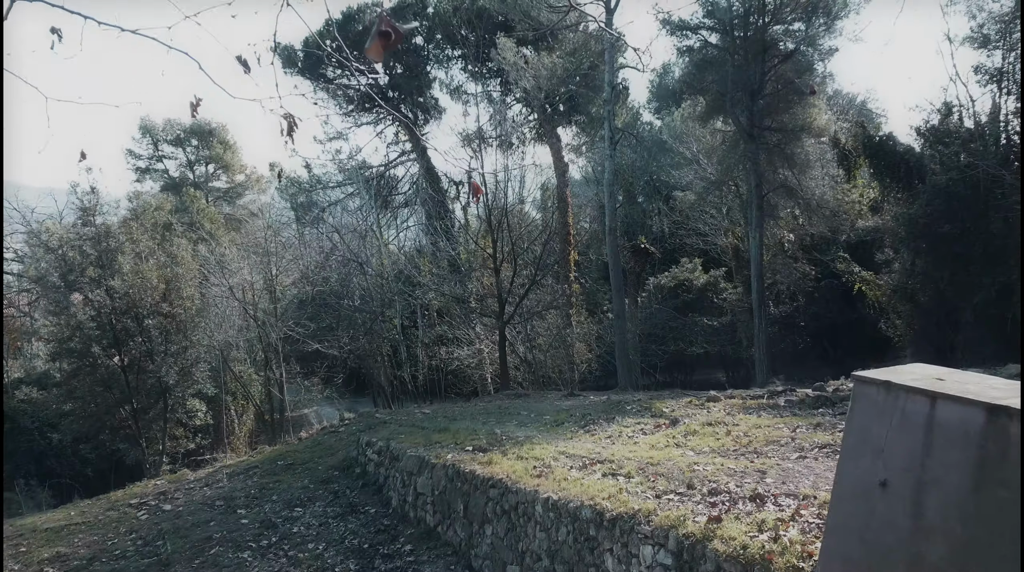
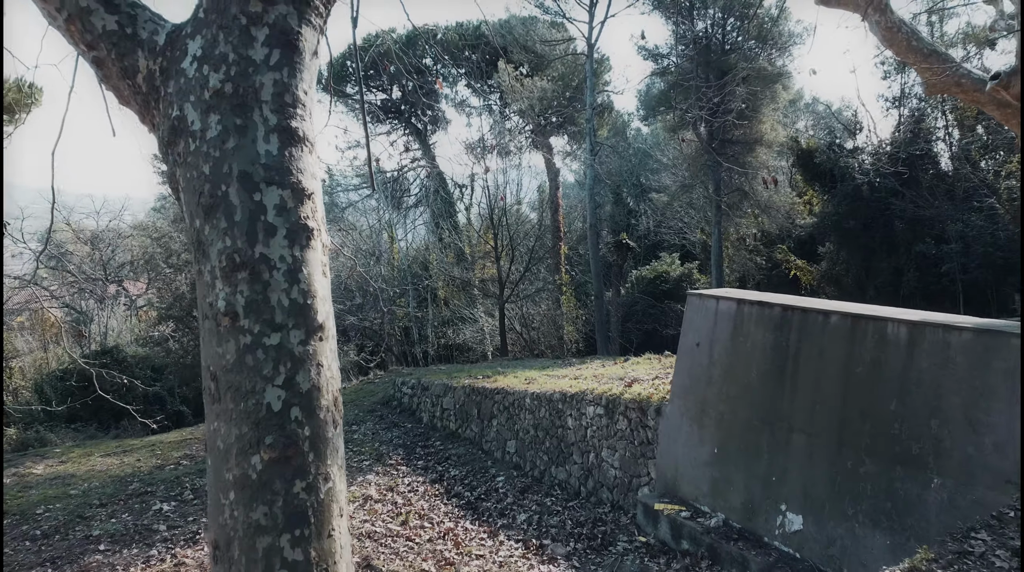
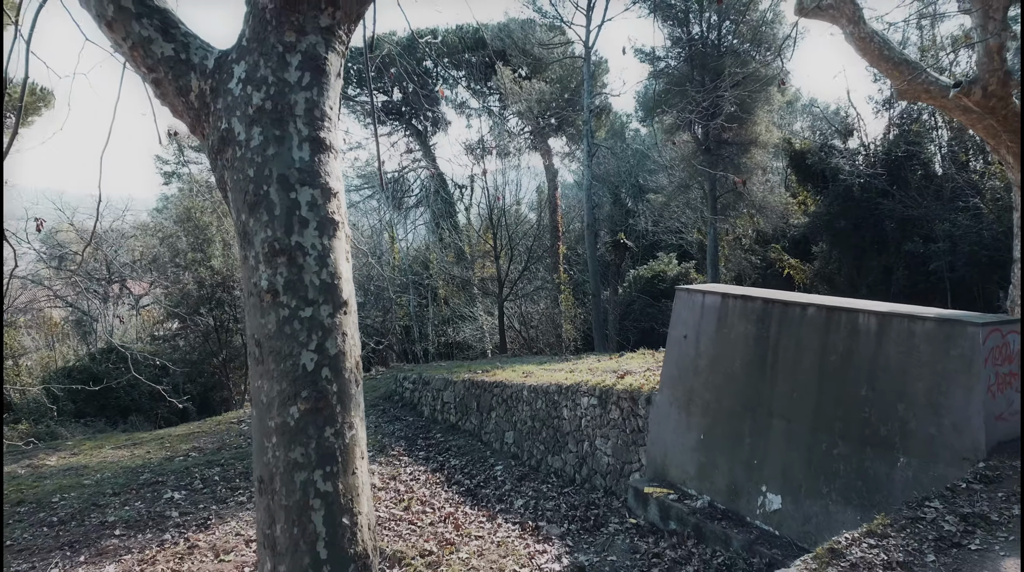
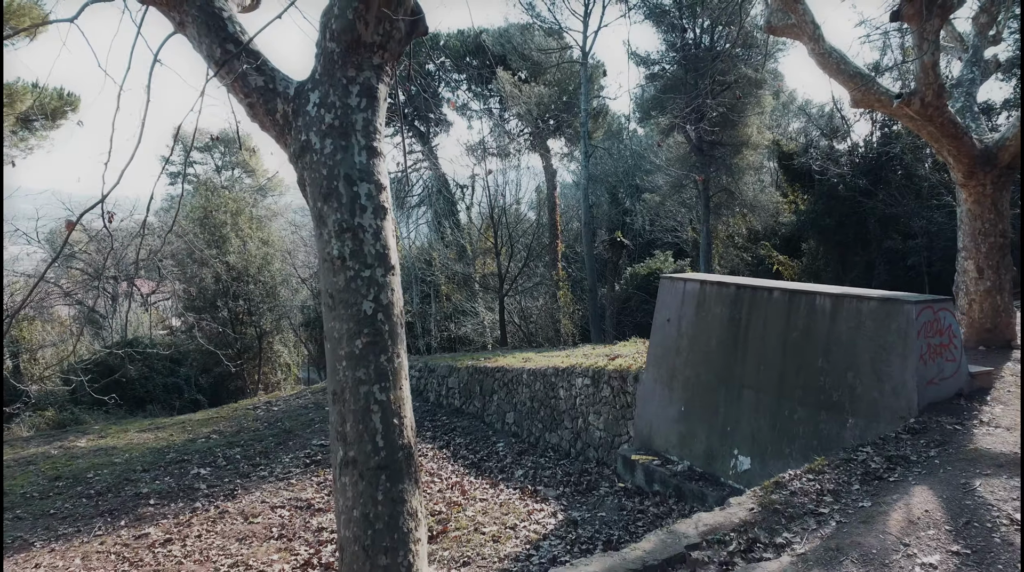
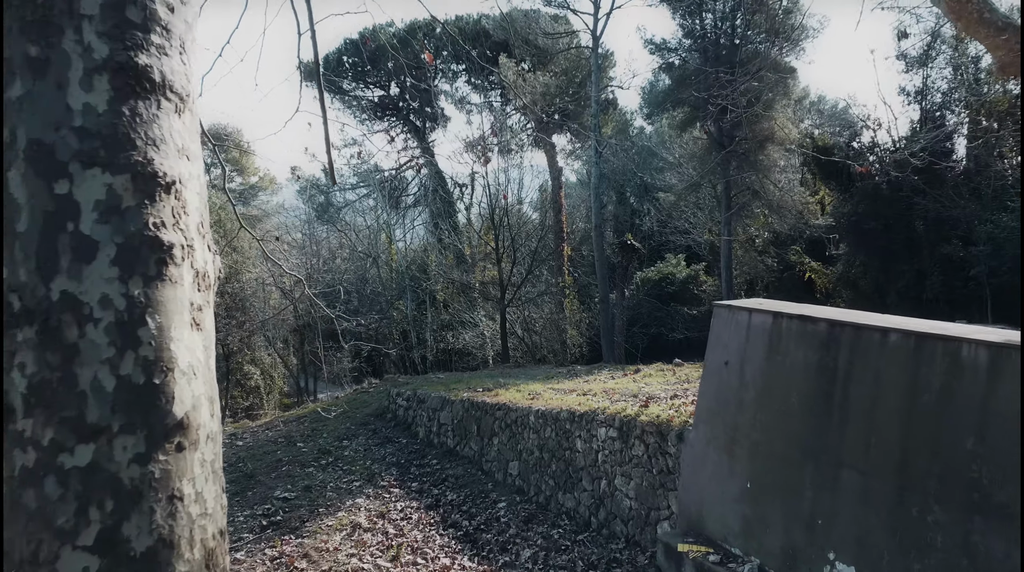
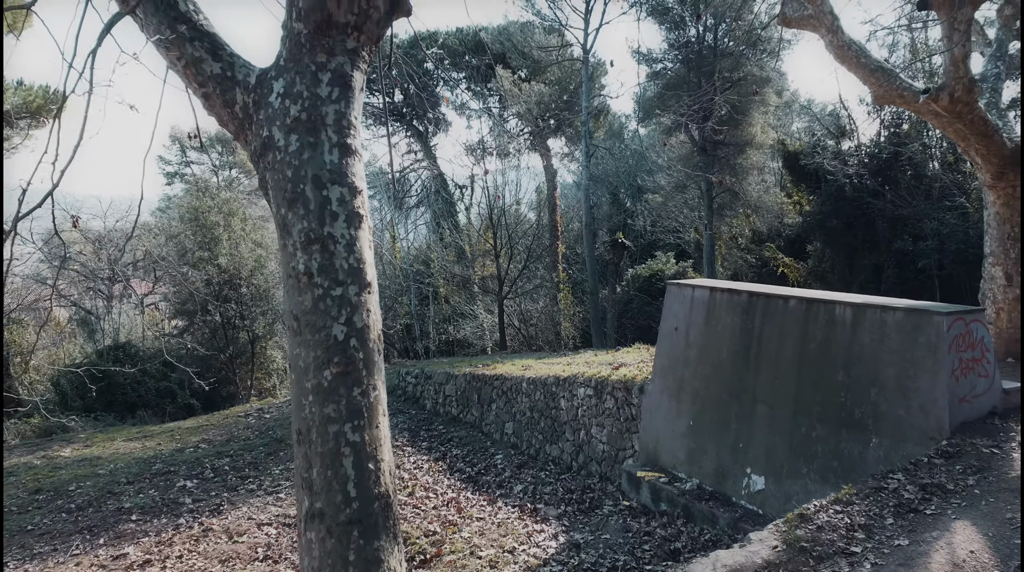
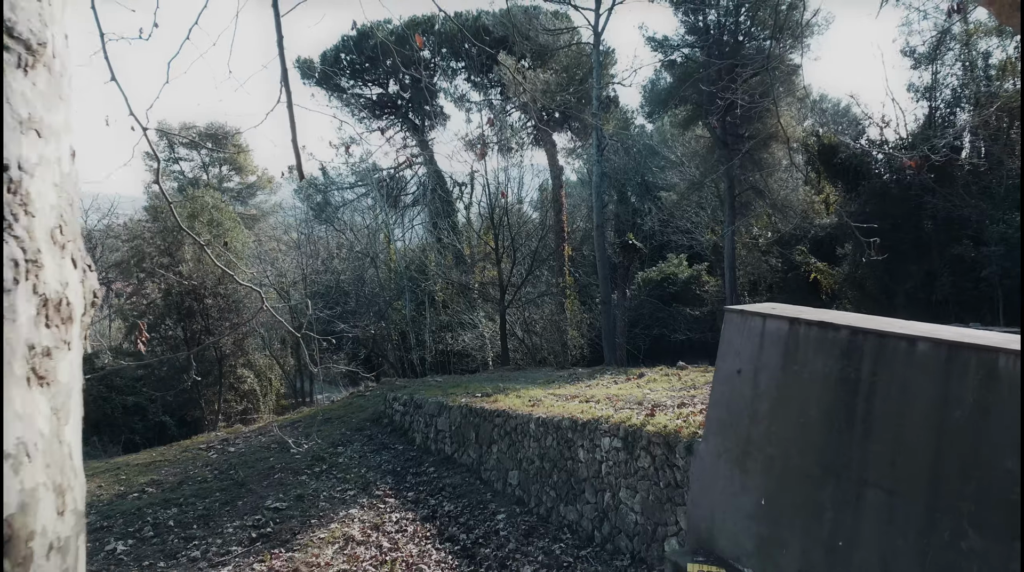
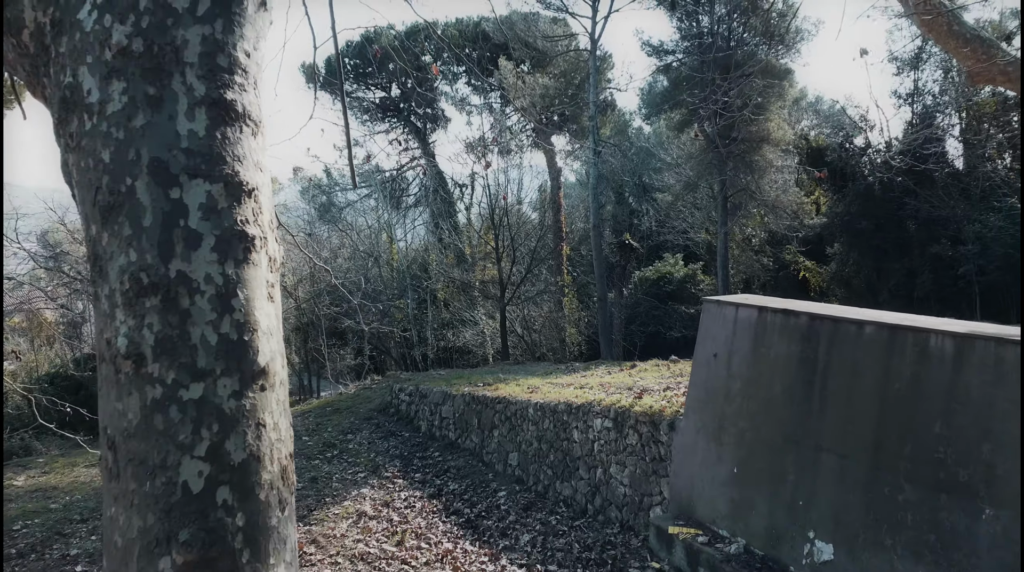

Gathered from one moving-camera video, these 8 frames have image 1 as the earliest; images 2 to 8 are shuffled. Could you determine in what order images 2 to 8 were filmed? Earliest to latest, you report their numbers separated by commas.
7, 5, 8, 2, 3, 6, 4
